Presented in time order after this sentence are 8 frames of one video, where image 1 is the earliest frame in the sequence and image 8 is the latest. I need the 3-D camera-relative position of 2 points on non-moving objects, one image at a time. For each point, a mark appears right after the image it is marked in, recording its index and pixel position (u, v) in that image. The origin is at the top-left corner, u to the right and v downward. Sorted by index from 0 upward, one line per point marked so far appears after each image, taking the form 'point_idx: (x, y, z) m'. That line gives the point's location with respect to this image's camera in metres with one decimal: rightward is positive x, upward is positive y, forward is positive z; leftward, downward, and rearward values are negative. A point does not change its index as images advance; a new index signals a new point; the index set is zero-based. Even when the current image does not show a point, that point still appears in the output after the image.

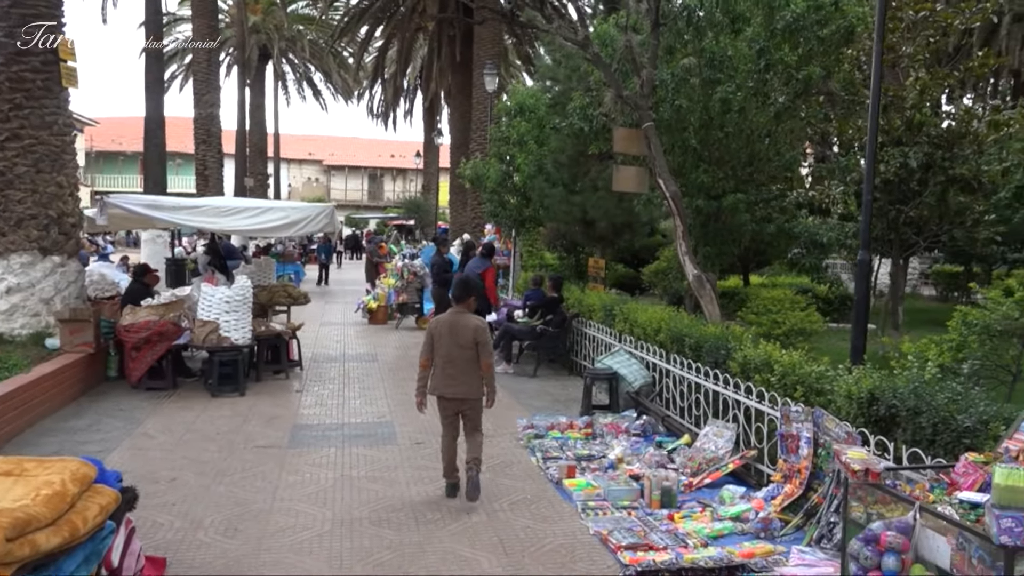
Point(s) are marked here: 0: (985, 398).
0: (+2.4, -0.6, +4.4) m
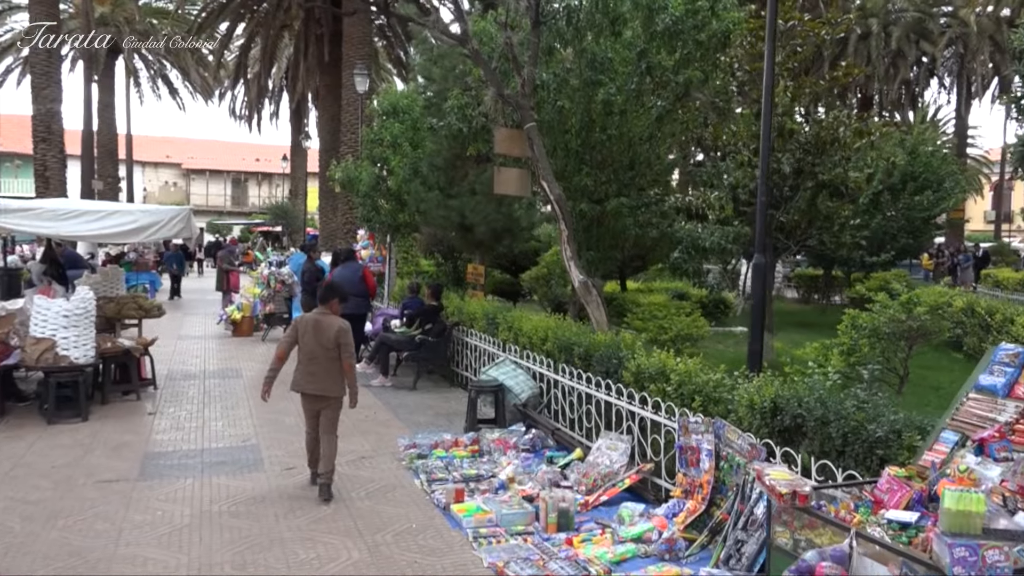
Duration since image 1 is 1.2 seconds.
0: (+1.9, -0.6, +4.3) m
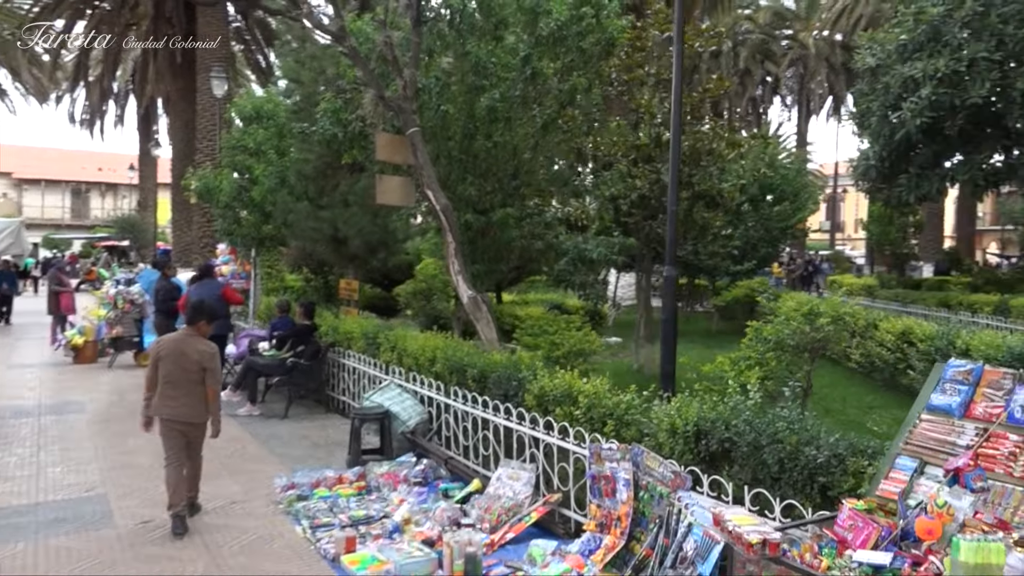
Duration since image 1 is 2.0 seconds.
0: (+1.5, -0.6, +4.0) m
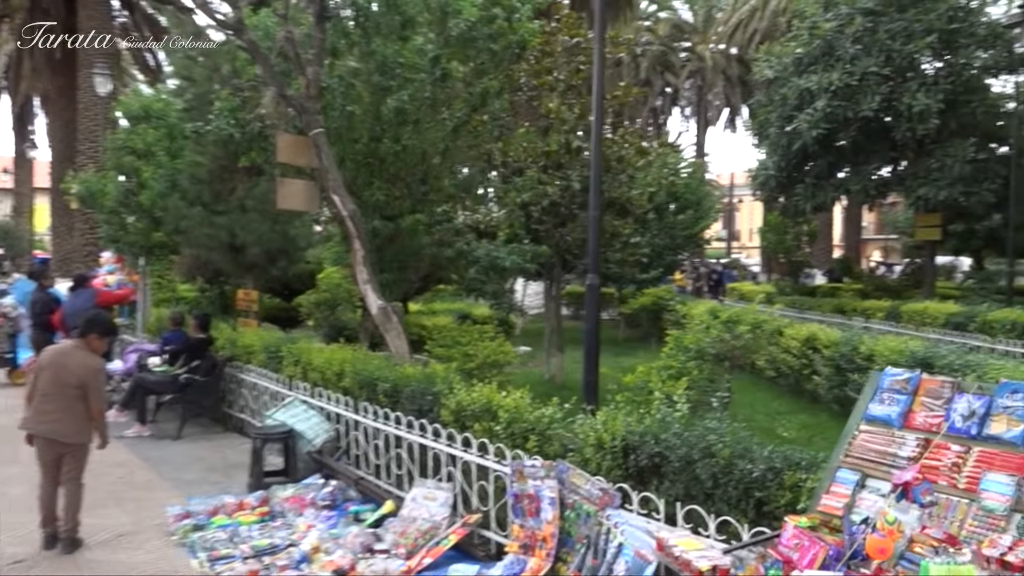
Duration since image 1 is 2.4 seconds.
0: (+1.1, -0.7, +3.9) m
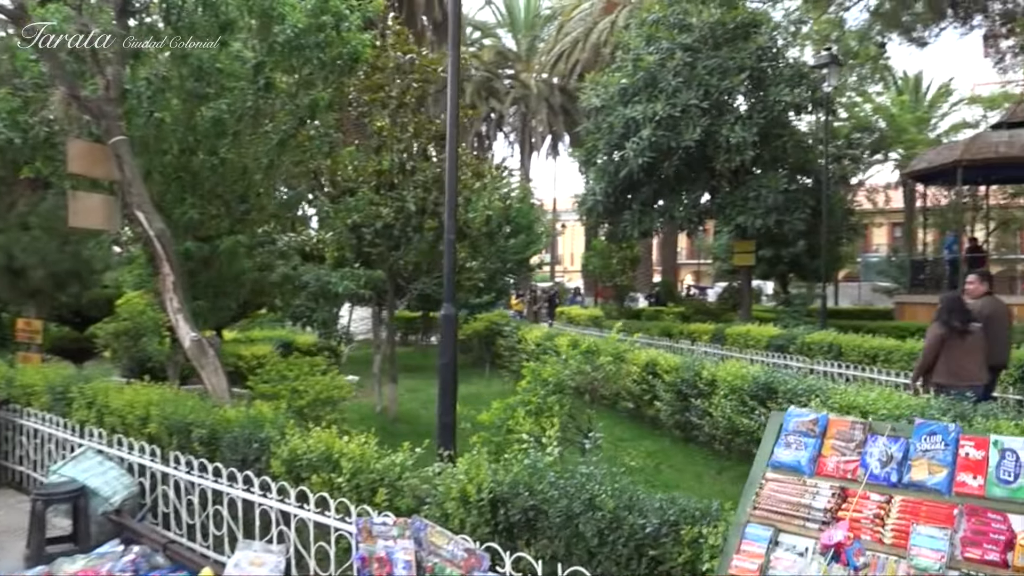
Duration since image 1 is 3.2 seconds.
0: (+0.5, -0.8, +3.5) m
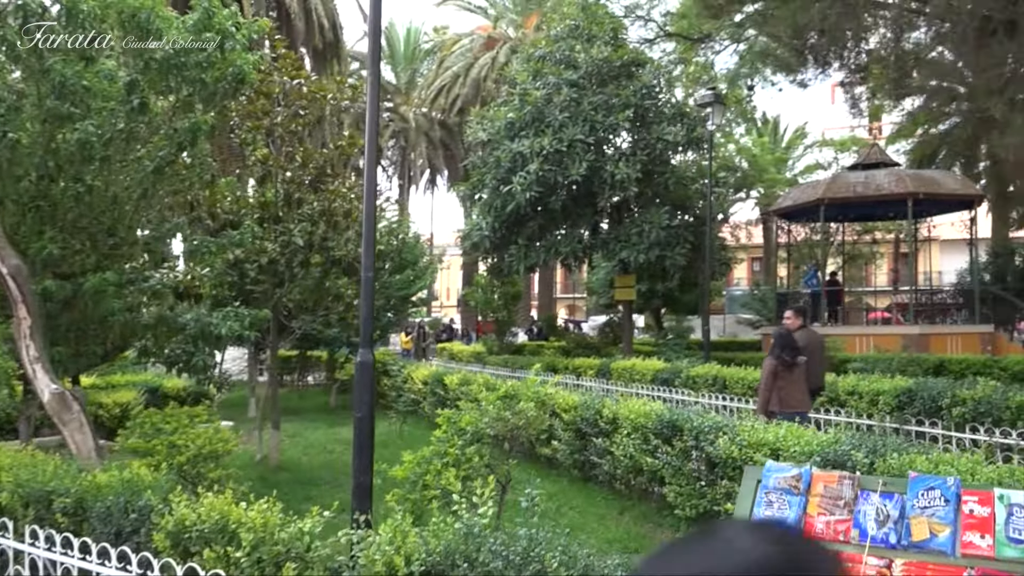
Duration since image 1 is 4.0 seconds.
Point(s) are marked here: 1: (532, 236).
0: (+0.2, -1.0, +3.2) m
1: (+0.4, +1.1, +17.7) m
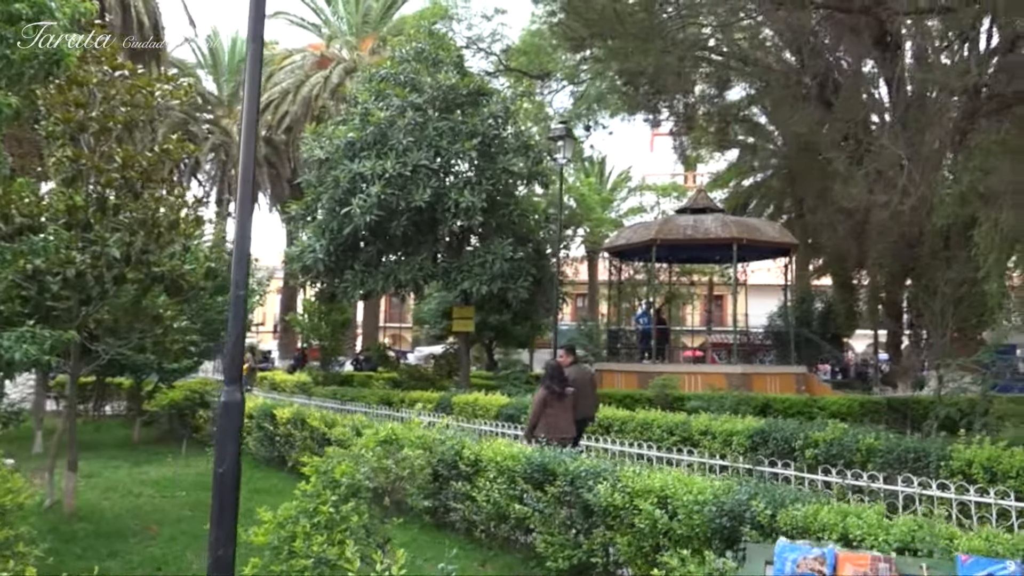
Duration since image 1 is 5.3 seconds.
0: (0.0, -1.1, +2.6) m
1: (-2.8, +0.5, +16.8) m
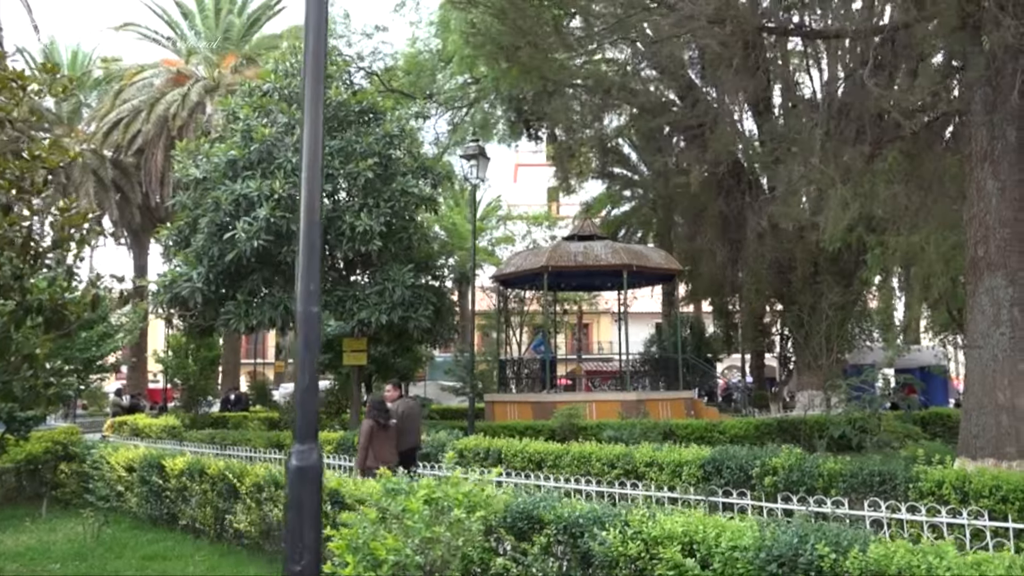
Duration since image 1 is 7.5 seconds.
0: (+0.6, -1.1, +1.8) m
1: (-4.7, -0.1, +15.4) m
